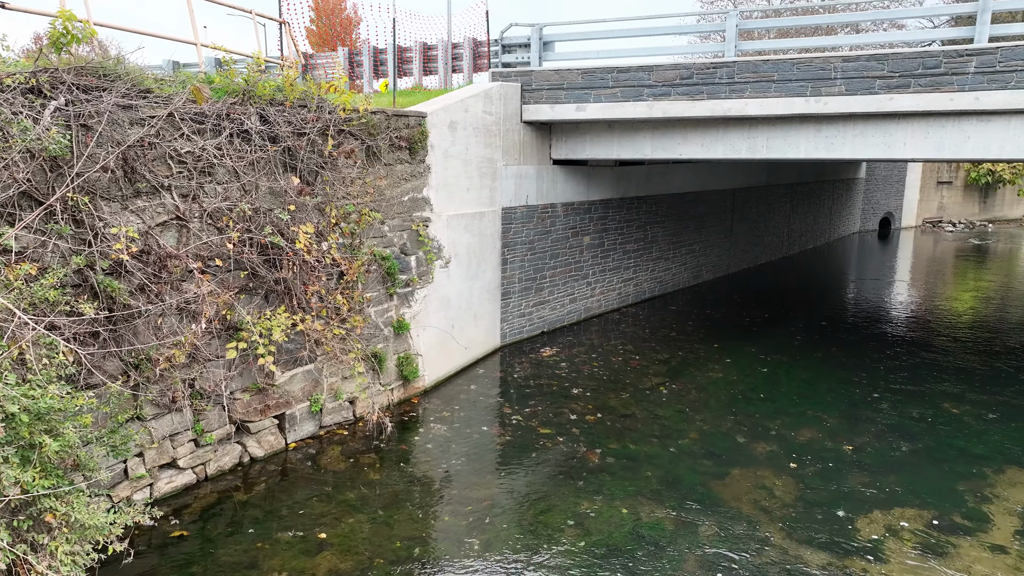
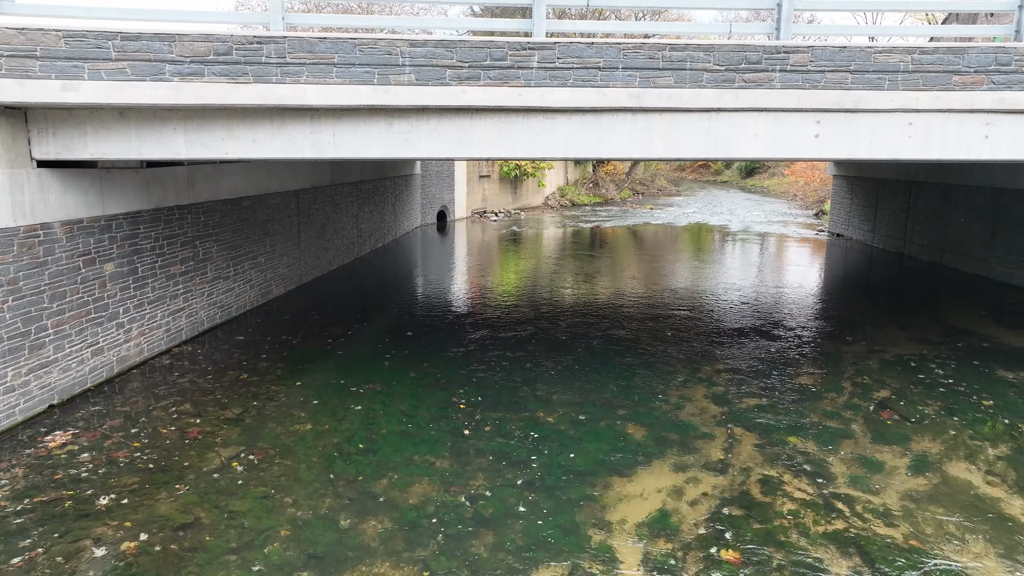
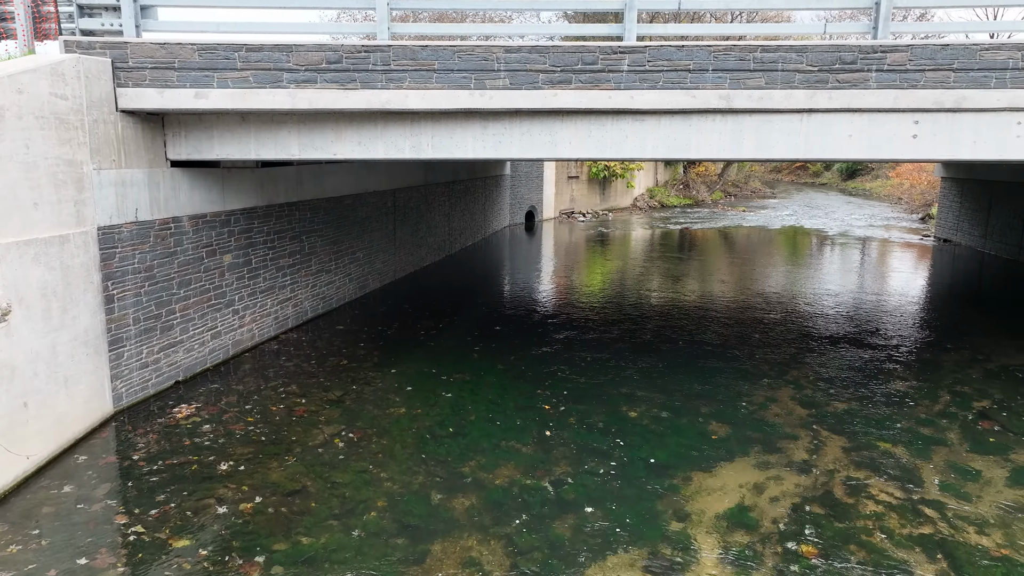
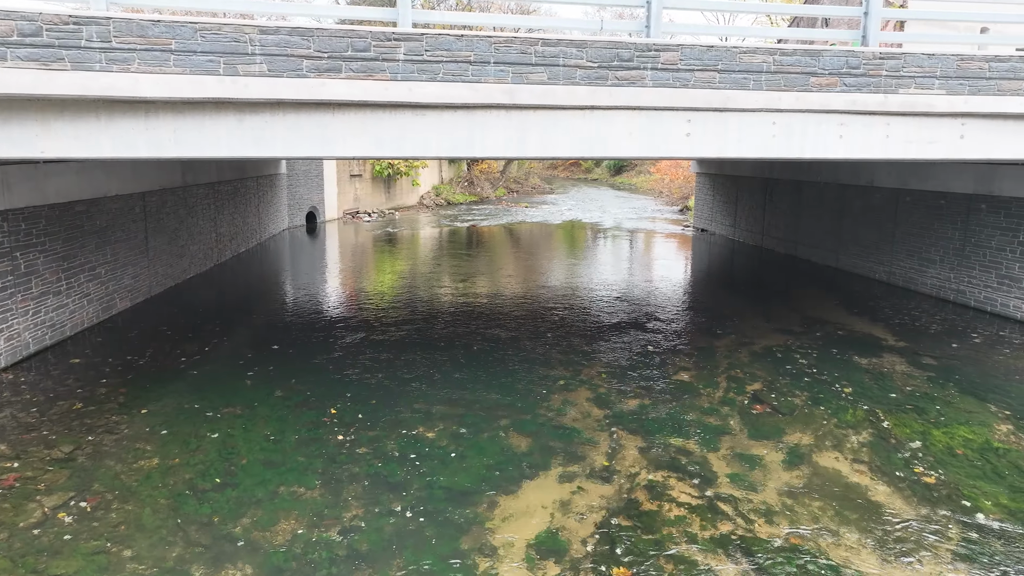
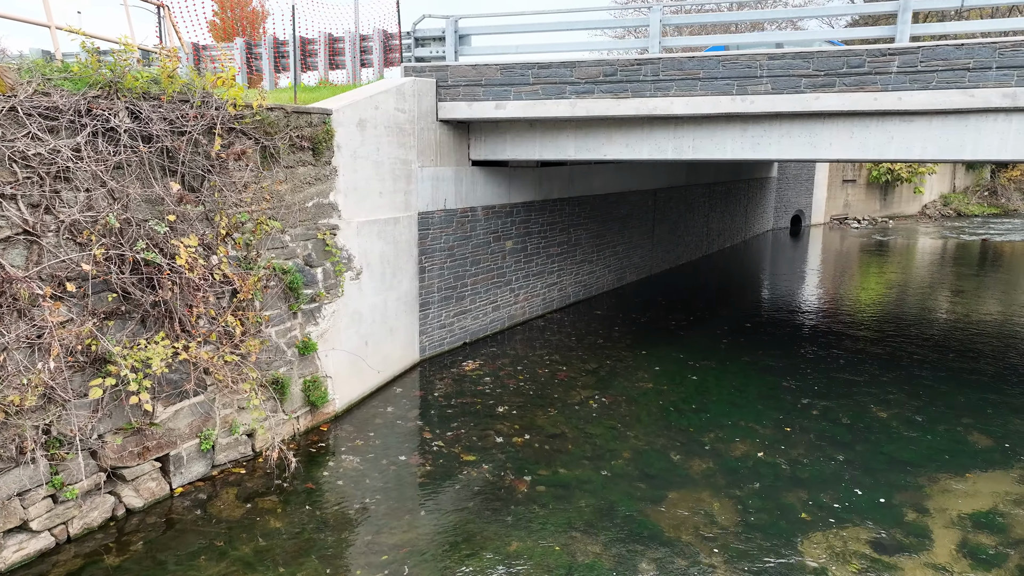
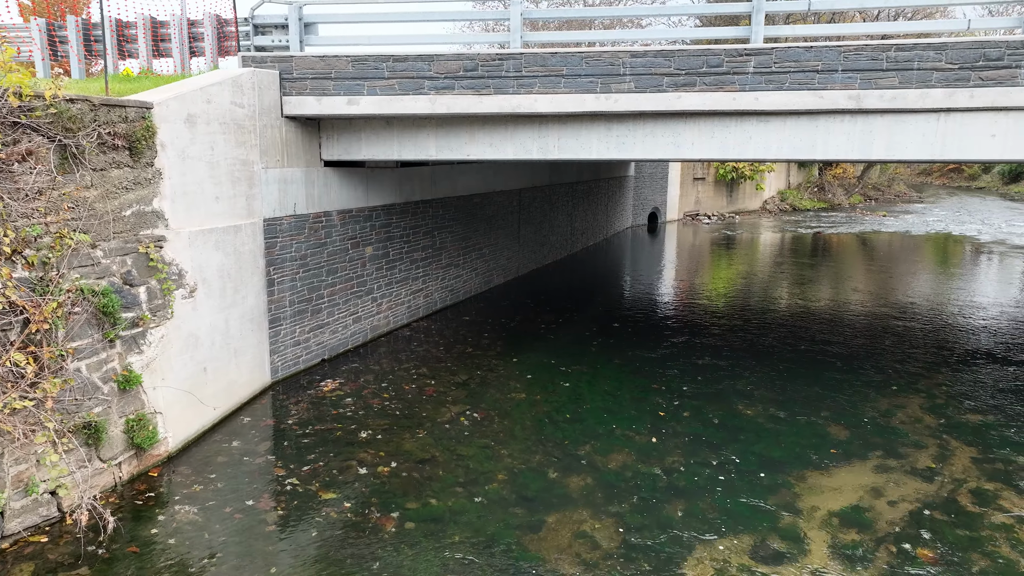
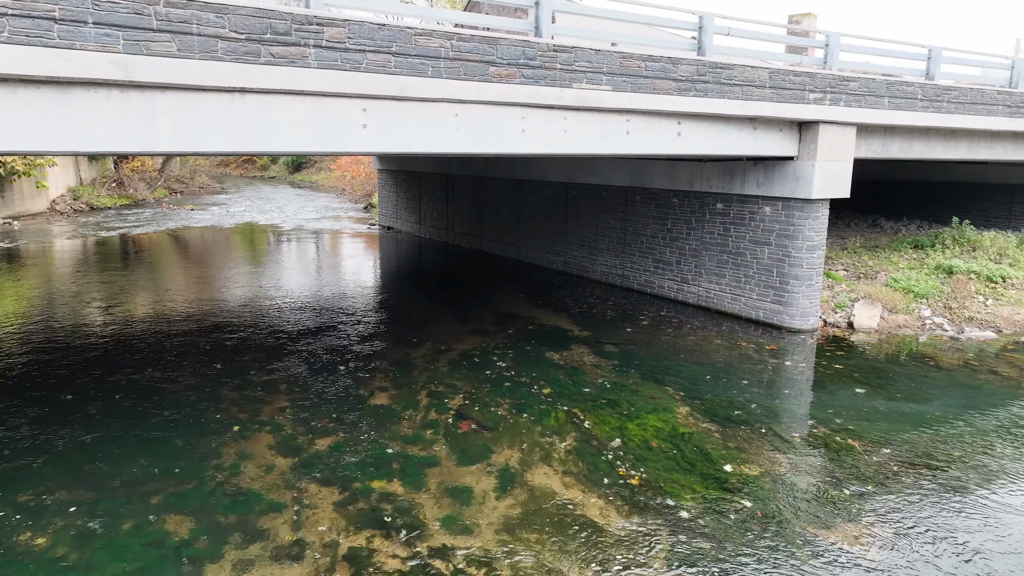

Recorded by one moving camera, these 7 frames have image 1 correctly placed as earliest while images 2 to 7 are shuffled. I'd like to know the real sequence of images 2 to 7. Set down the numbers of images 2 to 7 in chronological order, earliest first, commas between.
5, 6, 3, 2, 4, 7
